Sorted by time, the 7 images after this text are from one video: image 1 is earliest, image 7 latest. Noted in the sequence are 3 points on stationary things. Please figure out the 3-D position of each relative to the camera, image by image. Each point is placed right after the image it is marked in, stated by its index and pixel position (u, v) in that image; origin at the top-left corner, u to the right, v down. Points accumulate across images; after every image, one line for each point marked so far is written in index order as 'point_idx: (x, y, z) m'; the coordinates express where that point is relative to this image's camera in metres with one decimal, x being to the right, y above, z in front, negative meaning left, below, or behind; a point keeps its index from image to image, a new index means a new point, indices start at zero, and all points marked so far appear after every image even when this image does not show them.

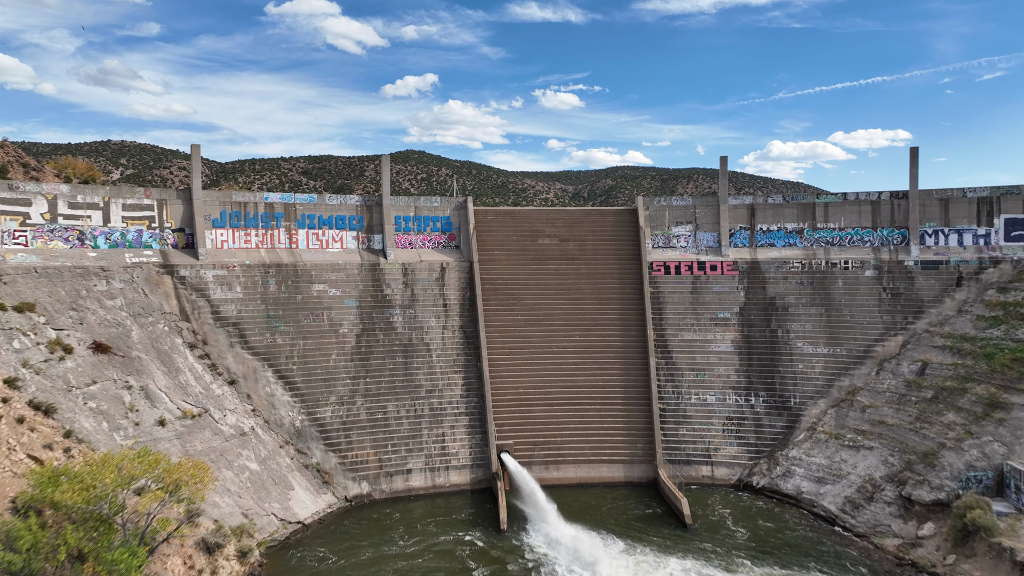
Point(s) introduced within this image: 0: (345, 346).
0: (-4.1, -1.4, +17.1) m
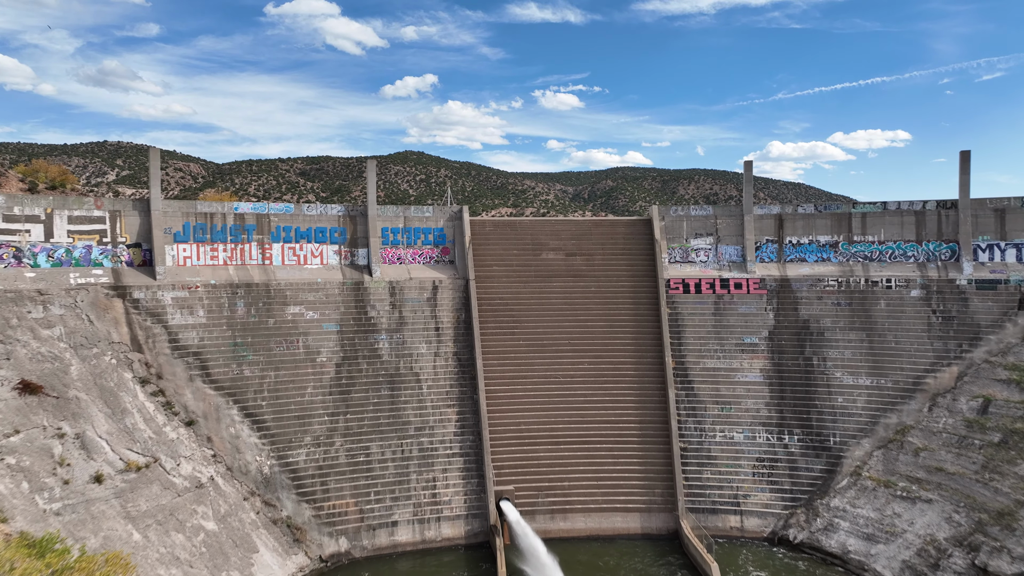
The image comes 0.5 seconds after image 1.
0: (-4.1, -1.9, +15.0) m
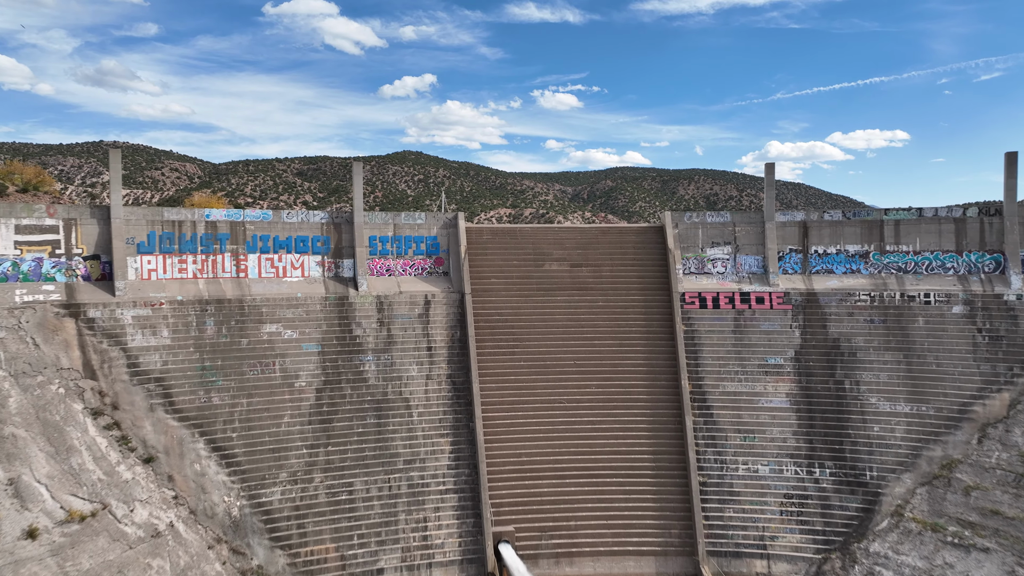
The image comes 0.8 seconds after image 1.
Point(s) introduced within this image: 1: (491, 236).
0: (-4.1, -2.3, +13.5) m
1: (-0.5, +1.3, +17.2) m
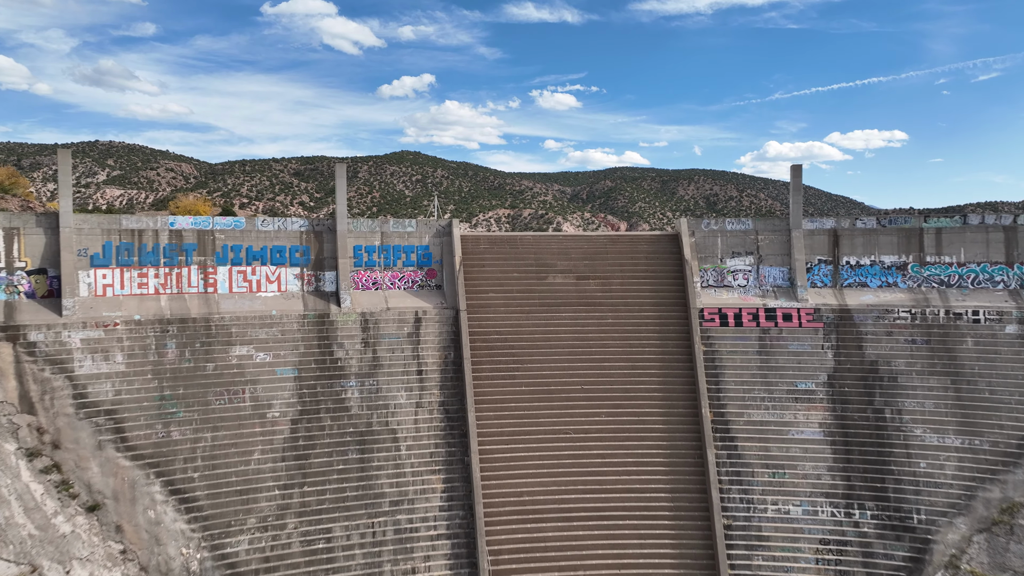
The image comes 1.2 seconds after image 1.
0: (-4.1, -2.6, +12.0) m
1: (-0.5, +0.9, +15.6) m
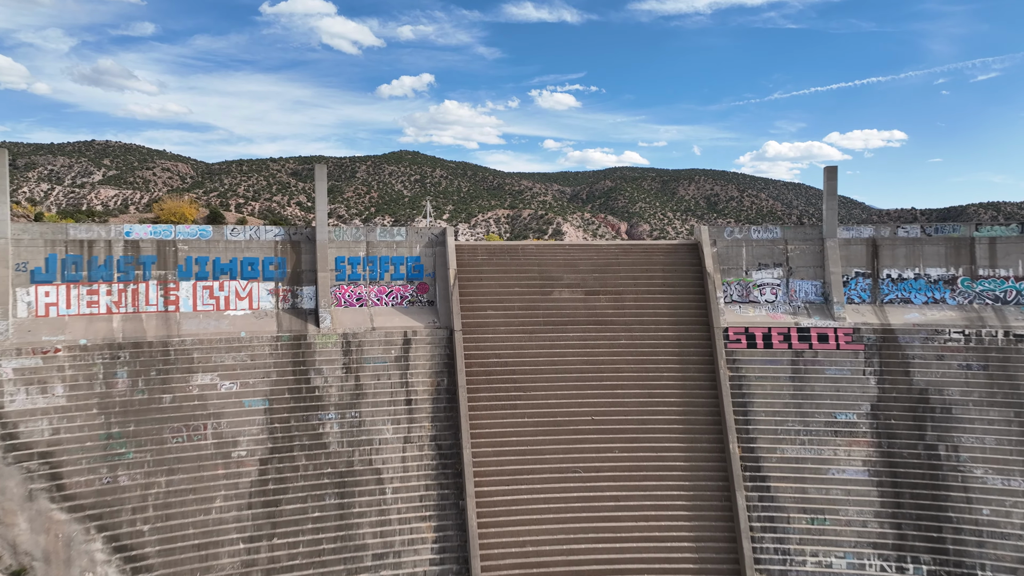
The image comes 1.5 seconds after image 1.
0: (-4.1, -2.9, +10.4) m
1: (-0.5, +0.6, +14.0) m
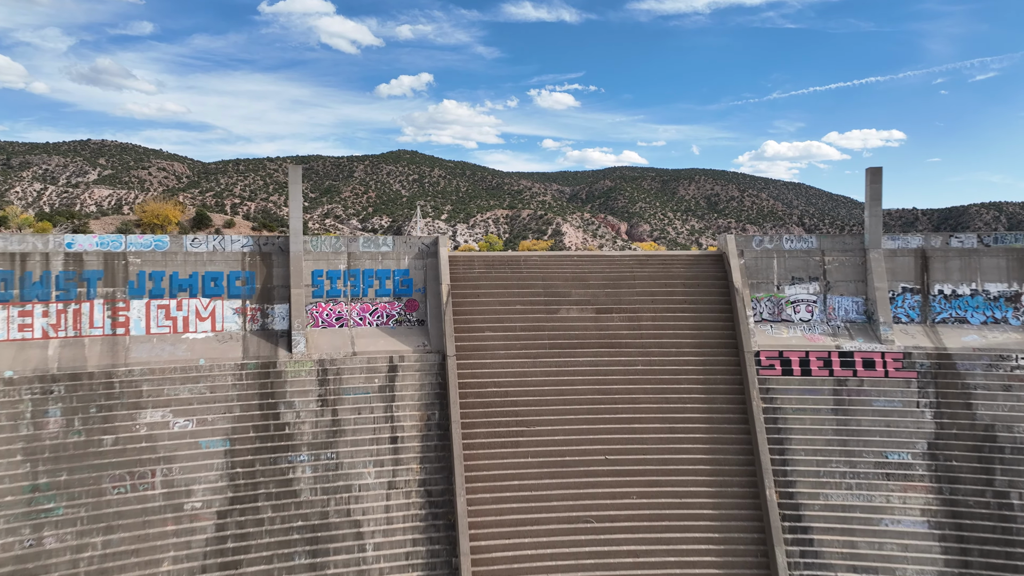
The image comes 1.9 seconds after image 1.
0: (-4.0, -3.2, +8.8) m
1: (-0.5, +0.3, +12.4) m
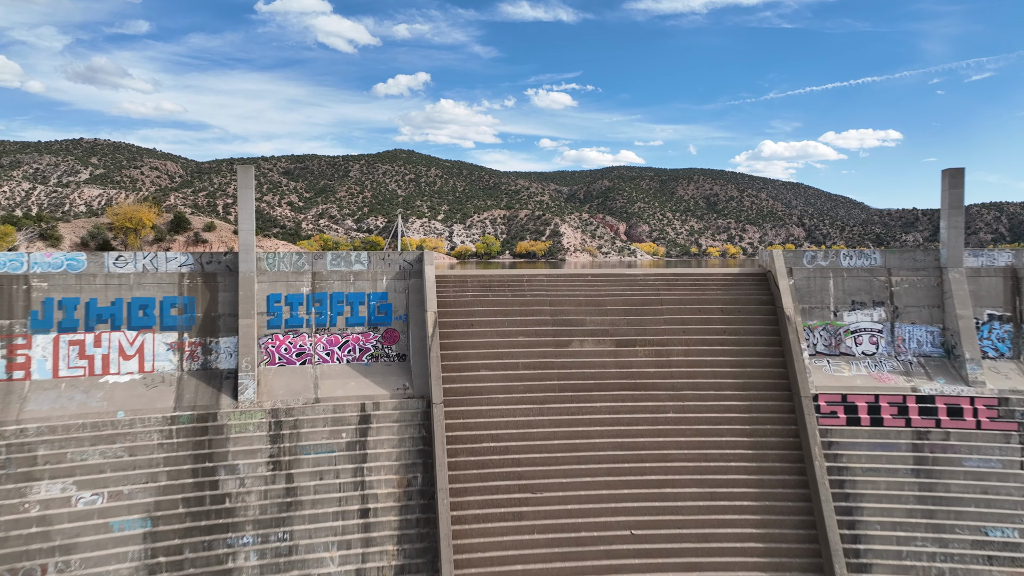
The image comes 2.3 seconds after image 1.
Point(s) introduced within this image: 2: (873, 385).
0: (-4.0, -3.6, +6.6) m
1: (-0.5, 0.0, +10.3) m
2: (+4.8, -1.3, +9.3) m
